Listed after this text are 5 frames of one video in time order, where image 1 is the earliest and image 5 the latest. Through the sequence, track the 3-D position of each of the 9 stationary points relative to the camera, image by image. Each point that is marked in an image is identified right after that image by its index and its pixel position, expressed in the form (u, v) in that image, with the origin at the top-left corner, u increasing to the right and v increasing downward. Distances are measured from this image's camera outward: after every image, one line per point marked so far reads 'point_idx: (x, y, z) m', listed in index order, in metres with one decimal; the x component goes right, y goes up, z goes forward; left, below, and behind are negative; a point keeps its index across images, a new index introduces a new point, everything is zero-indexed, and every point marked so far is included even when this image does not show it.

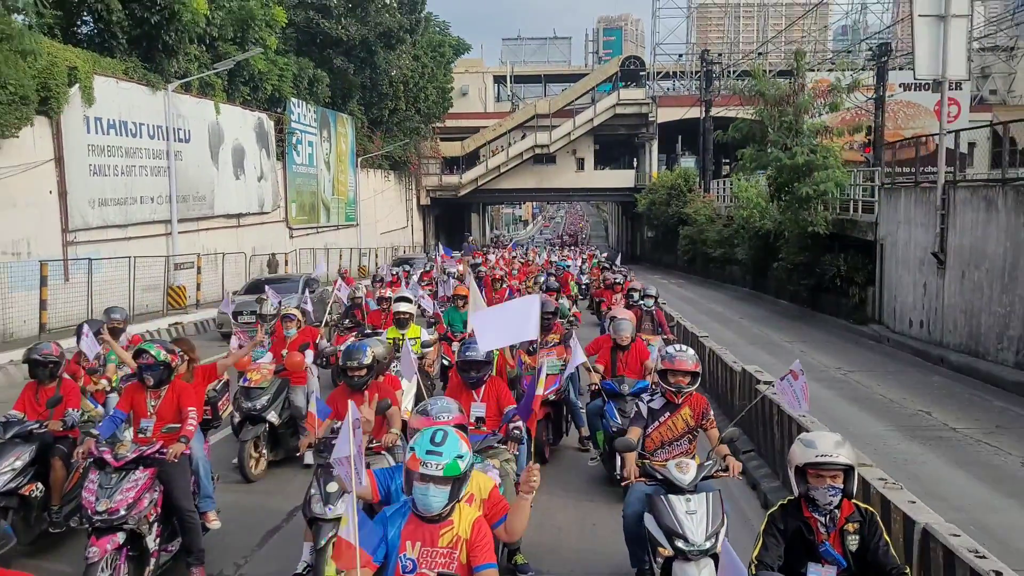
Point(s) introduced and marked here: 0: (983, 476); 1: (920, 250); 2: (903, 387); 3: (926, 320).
0: (+4.3, -1.7, +7.9) m
1: (+7.4, +0.7, +15.8) m
2: (+5.6, -1.4, +12.5) m
3: (+7.4, -0.6, +15.5) m
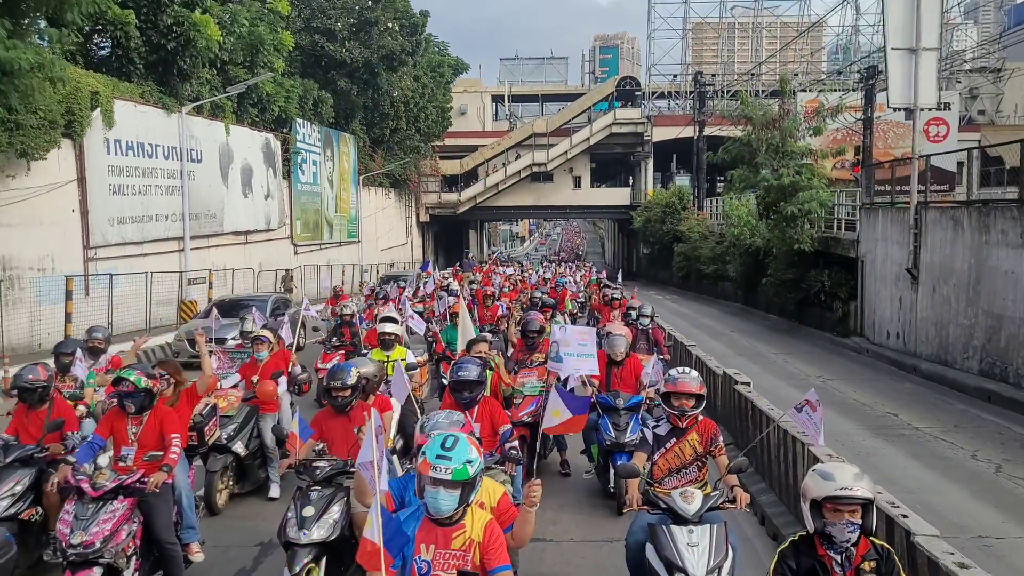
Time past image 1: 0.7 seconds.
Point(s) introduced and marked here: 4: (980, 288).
0: (+4.3, -1.8, +8.9) m
1: (+7.5, +0.4, +16.9) m
2: (+5.7, -1.6, +13.5) m
3: (+7.4, -0.8, +16.5) m
4: (+7.2, 0.0, +13.3) m
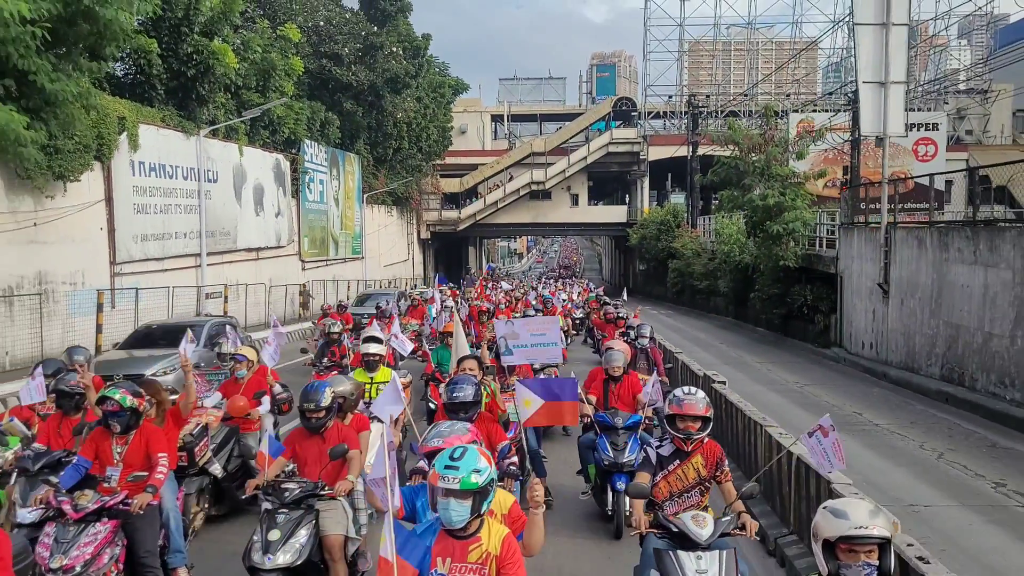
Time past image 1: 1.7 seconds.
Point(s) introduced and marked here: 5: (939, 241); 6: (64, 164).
0: (+4.4, -2.0, +10.2) m
1: (+7.5, +0.1, +18.2) m
2: (+5.7, -1.9, +14.8) m
3: (+7.5, -1.1, +17.8) m
4: (+7.2, -0.2, +14.6) m
5: (+7.3, +0.8, +14.8) m
6: (-10.1, +2.8, +19.6) m
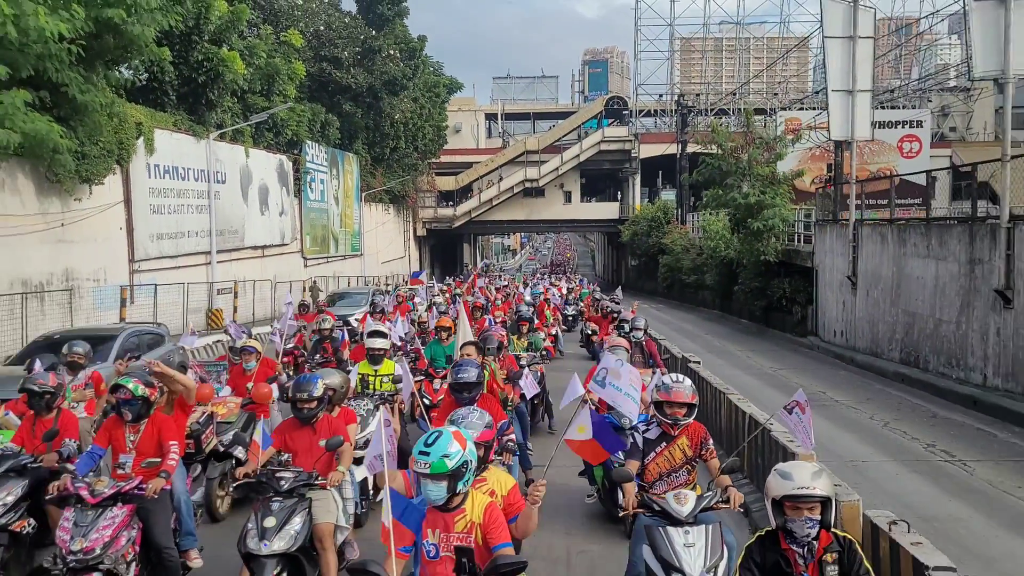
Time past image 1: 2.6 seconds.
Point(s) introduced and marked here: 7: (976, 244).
0: (+4.4, -1.8, +11.6) m
1: (+7.4, +0.3, +19.7) m
2: (+5.7, -1.7, +16.3) m
3: (+7.4, -0.9, +19.3) m
4: (+7.2, 0.0, +16.1) m
5: (+7.2, +1.0, +16.2) m
6: (-10.2, +2.9, +20.9) m
7: (+7.0, +0.7, +13.2) m
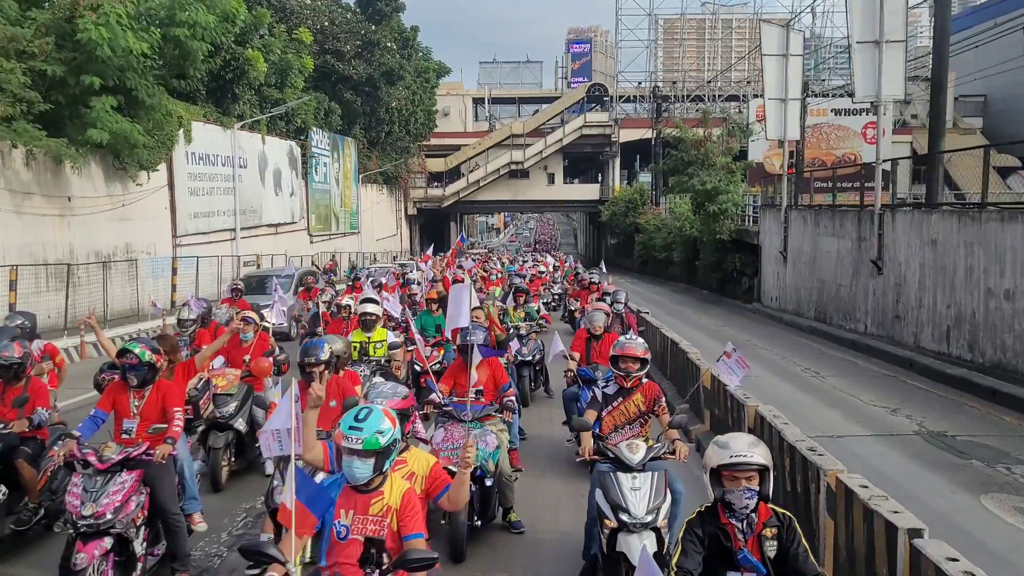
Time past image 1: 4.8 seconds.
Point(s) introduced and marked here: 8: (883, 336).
0: (+4.4, -1.3, +15.7) m
1: (+7.2, +1.0, +23.8) m
2: (+5.6, -1.1, +20.4) m
3: (+7.2, -0.2, +23.4) m
4: (+7.1, +0.6, +20.2) m
5: (+7.1, +1.6, +20.3) m
6: (-10.4, +3.7, +24.6) m
7: (+7.0, +1.2, +17.2) m
8: (+6.9, -0.9, +16.1) m
